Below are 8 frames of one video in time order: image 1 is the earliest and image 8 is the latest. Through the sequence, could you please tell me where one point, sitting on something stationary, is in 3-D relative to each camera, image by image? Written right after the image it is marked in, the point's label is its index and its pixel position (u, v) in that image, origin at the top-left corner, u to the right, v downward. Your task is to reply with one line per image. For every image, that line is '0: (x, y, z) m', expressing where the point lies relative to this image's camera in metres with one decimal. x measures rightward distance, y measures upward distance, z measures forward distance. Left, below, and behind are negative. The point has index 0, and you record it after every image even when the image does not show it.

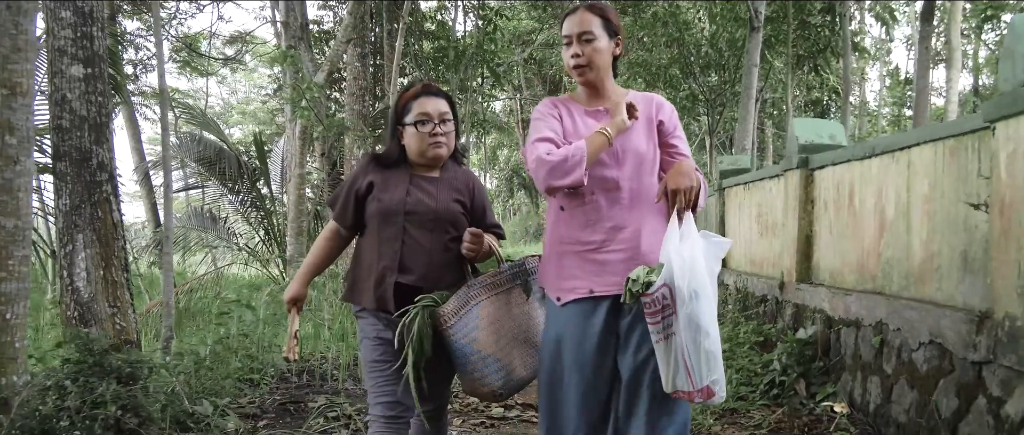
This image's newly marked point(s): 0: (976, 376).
0: (+1.8, -0.6, +2.7) m
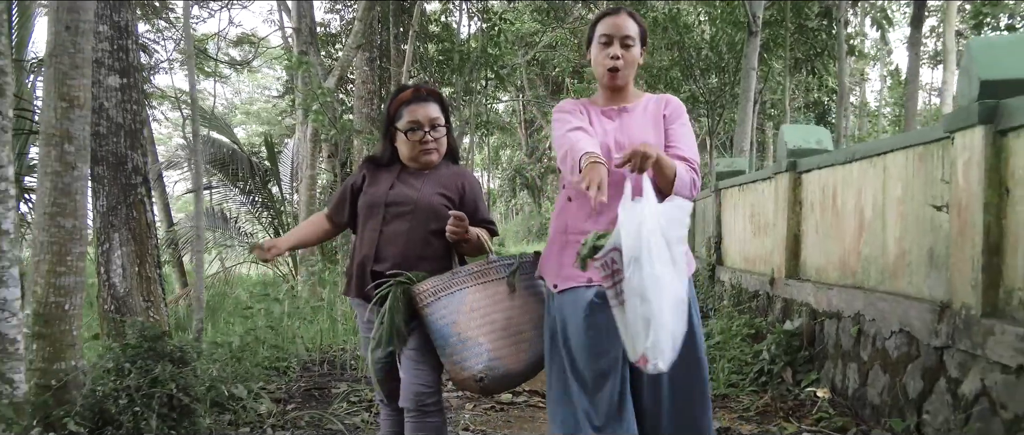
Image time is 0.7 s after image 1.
0: (+1.8, -0.6, +3.0) m
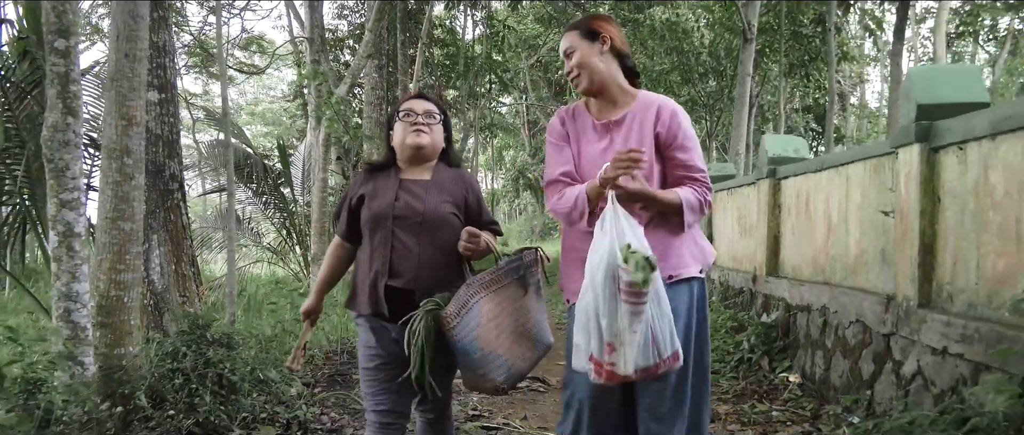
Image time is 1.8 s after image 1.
0: (+1.9, -0.6, +3.5) m
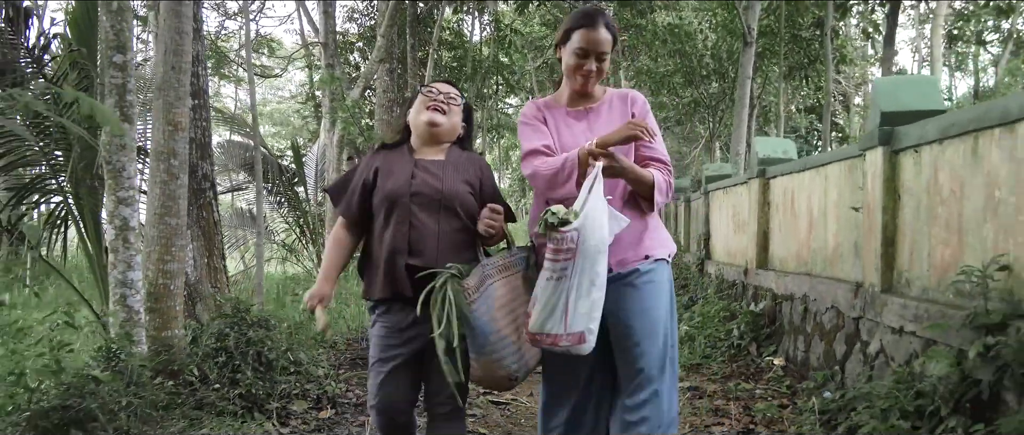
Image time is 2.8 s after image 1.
0: (+1.9, -0.6, +3.8) m
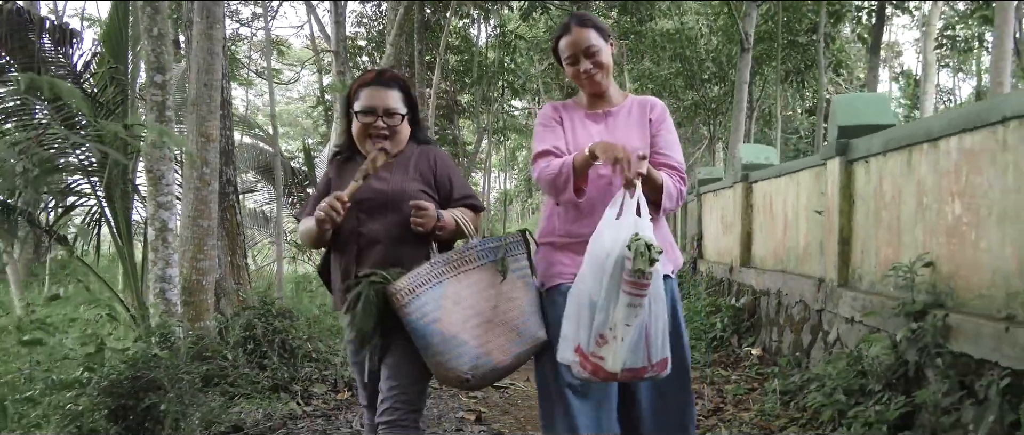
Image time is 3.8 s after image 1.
0: (+1.9, -0.6, +4.3) m
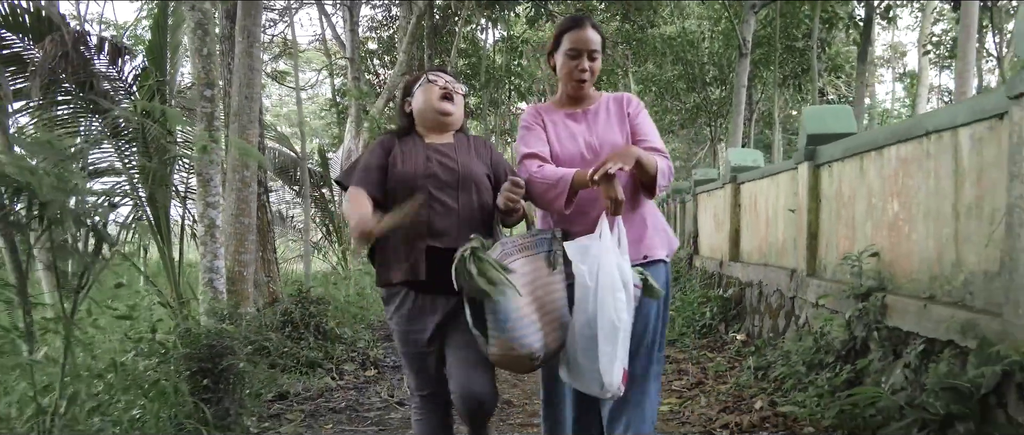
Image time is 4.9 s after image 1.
0: (+1.9, -0.6, +4.8) m
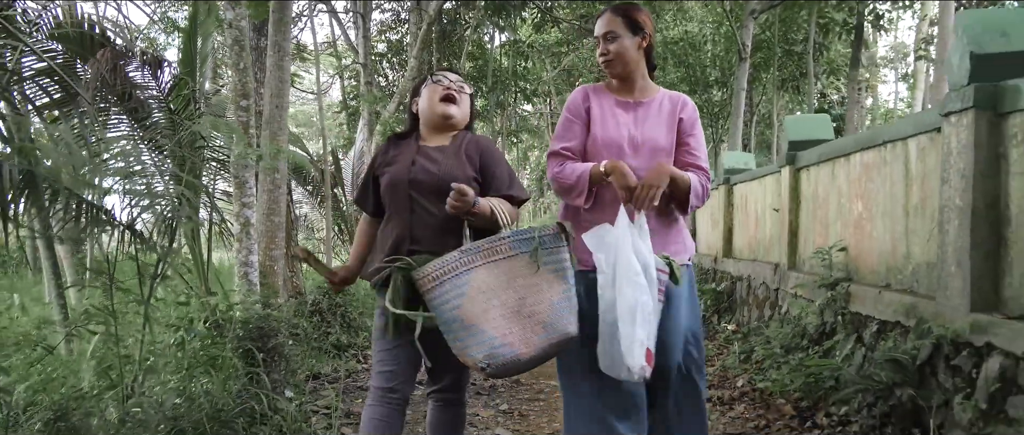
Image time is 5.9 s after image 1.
0: (+2.0, -0.6, +5.3) m
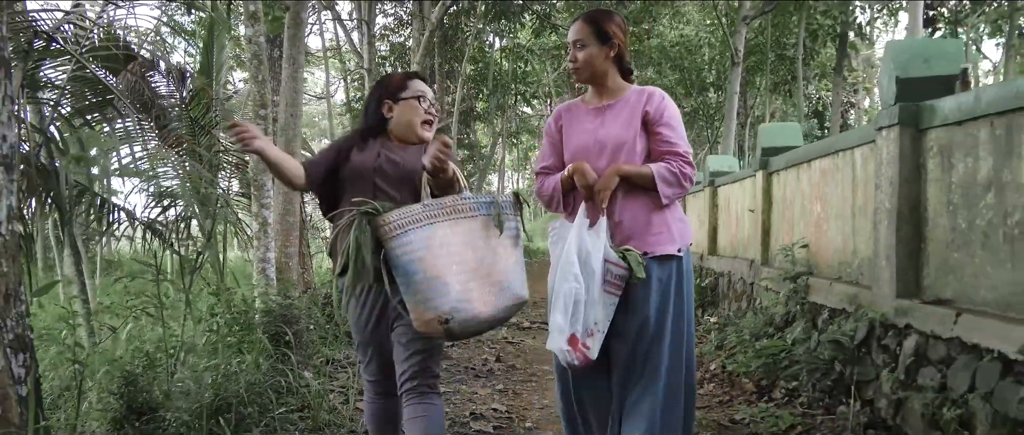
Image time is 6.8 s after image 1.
0: (+2.0, -0.6, +5.7) m
